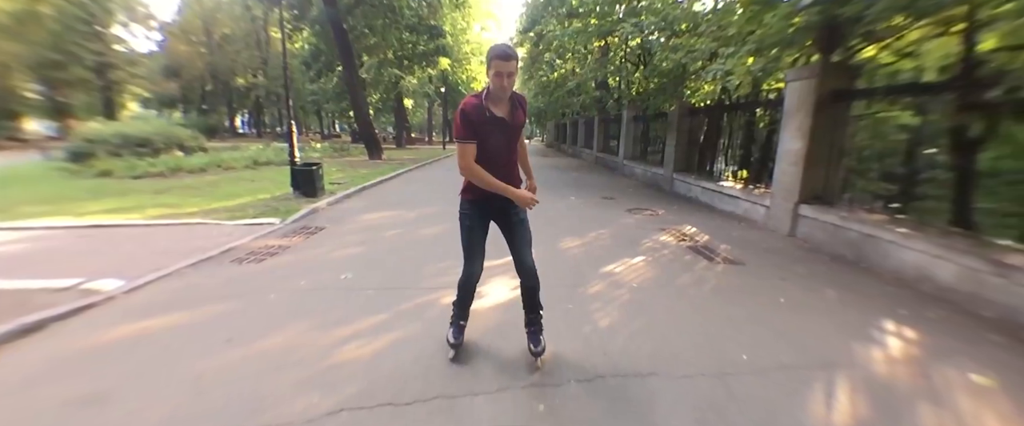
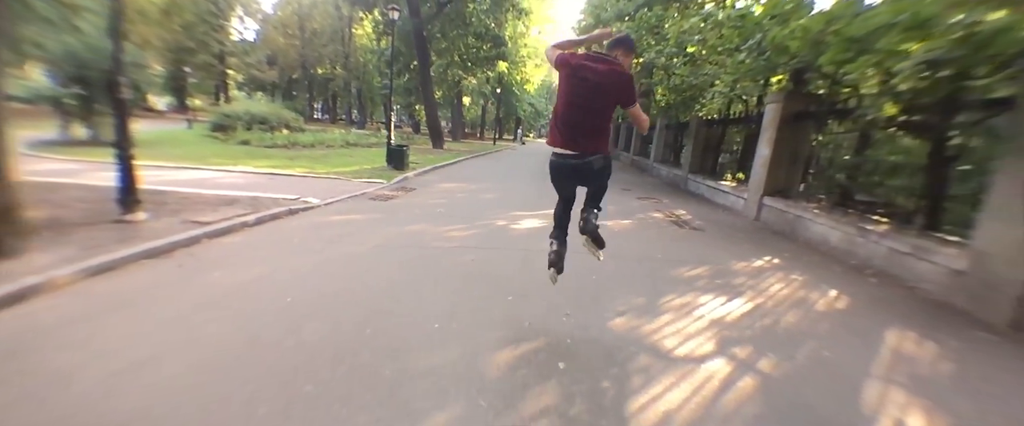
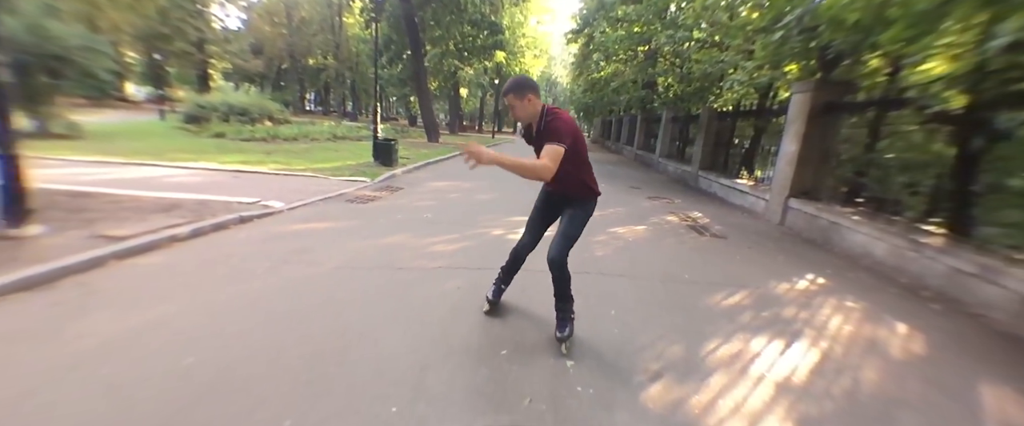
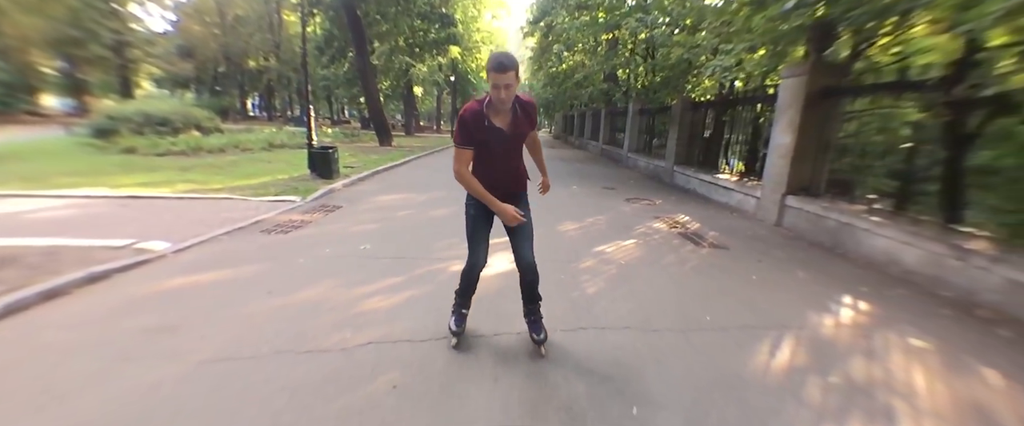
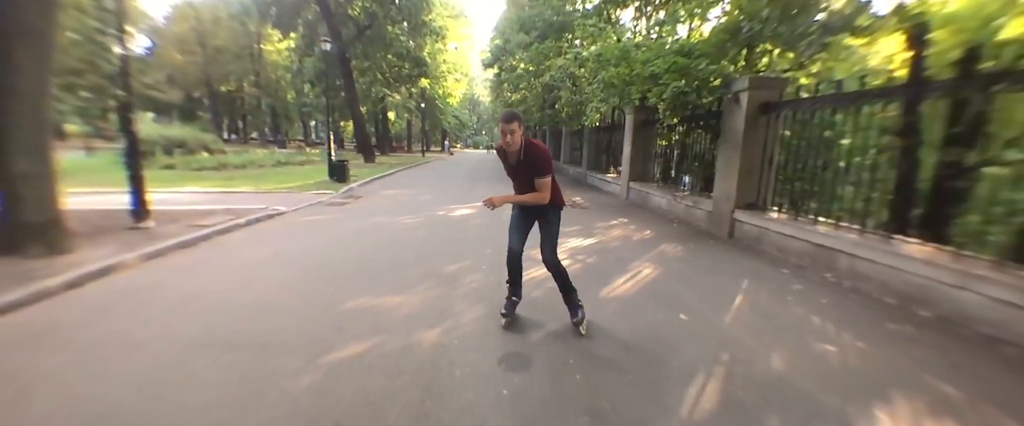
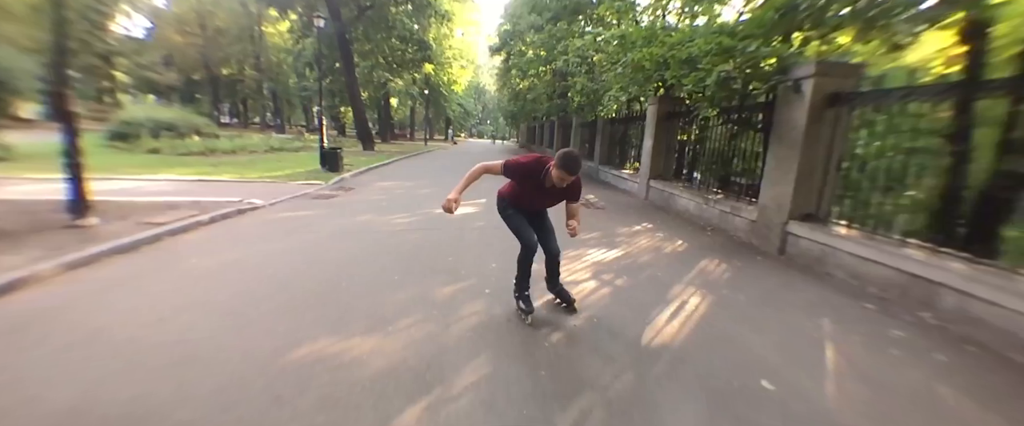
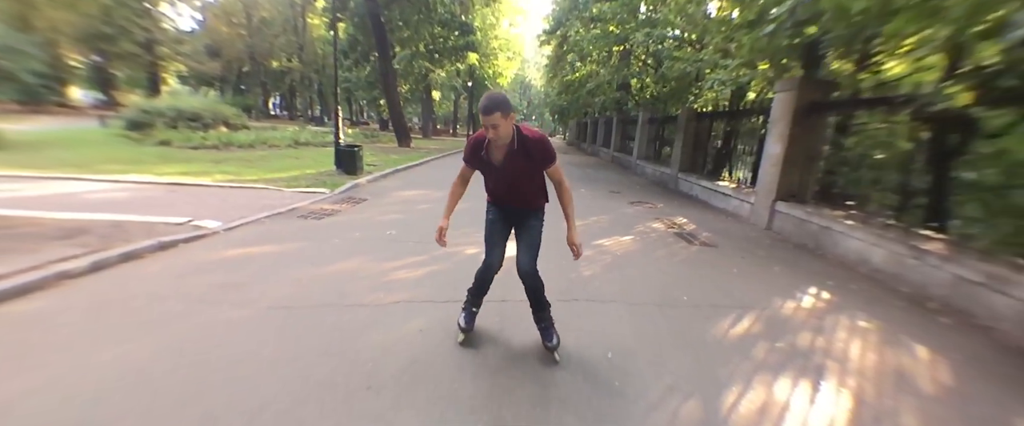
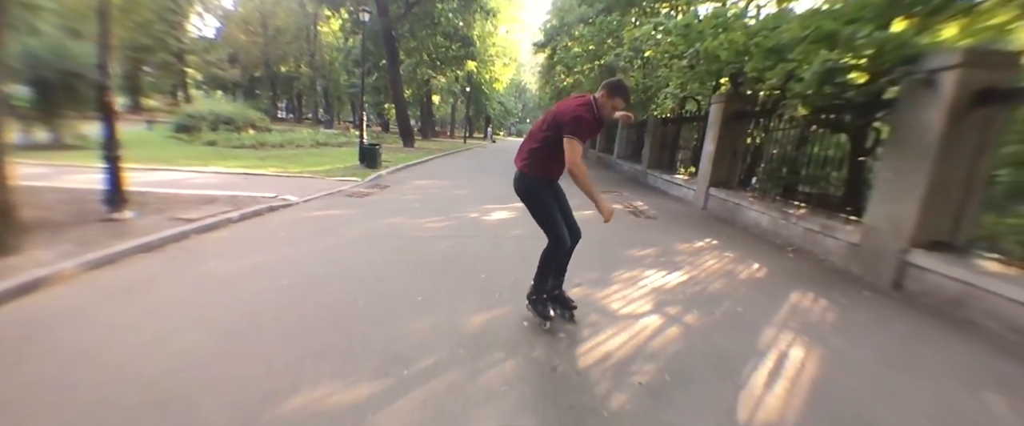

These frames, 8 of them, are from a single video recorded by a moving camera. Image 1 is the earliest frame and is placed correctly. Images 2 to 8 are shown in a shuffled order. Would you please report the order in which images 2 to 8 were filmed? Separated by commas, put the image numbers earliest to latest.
4, 7, 3, 2, 8, 6, 5
